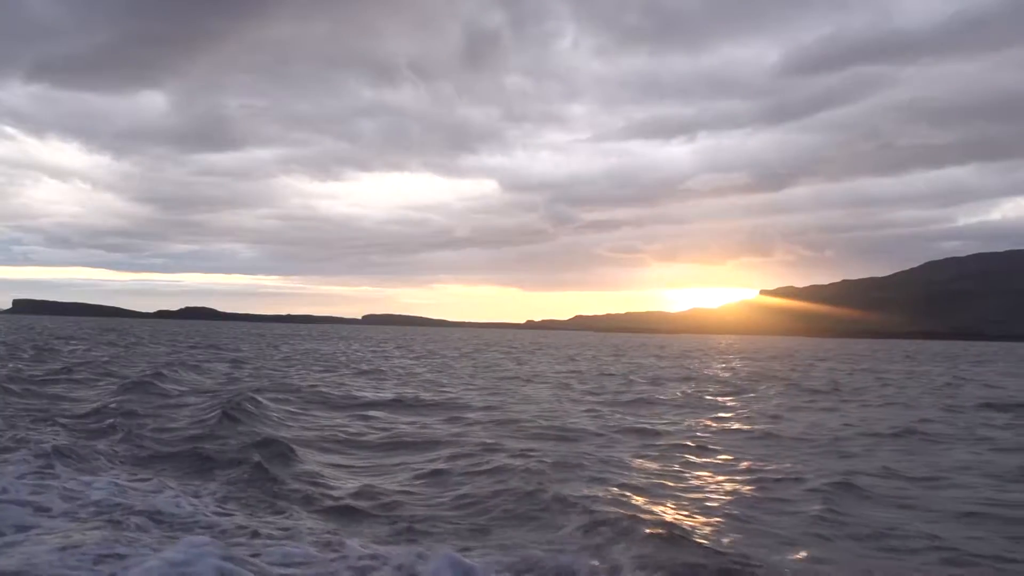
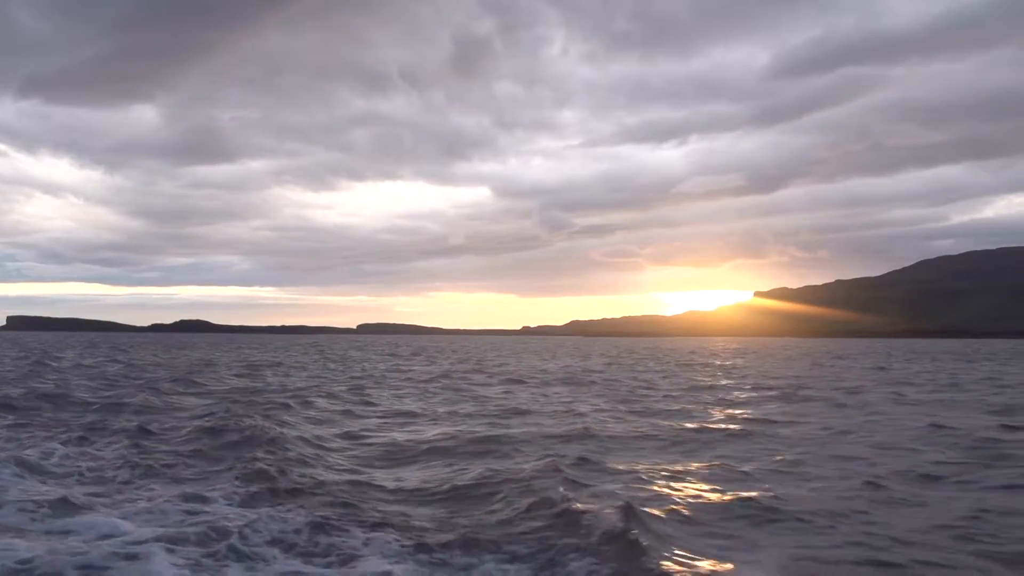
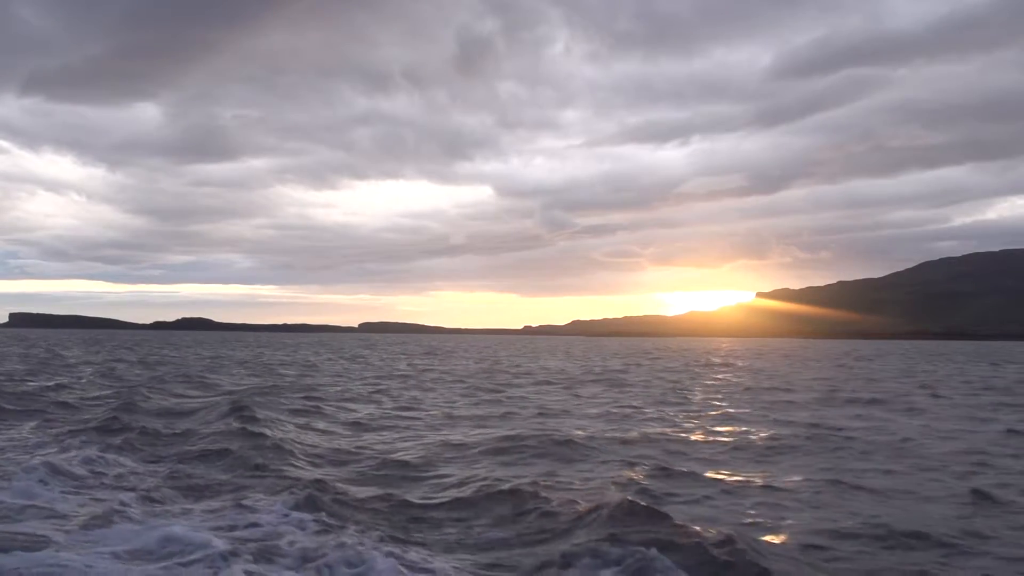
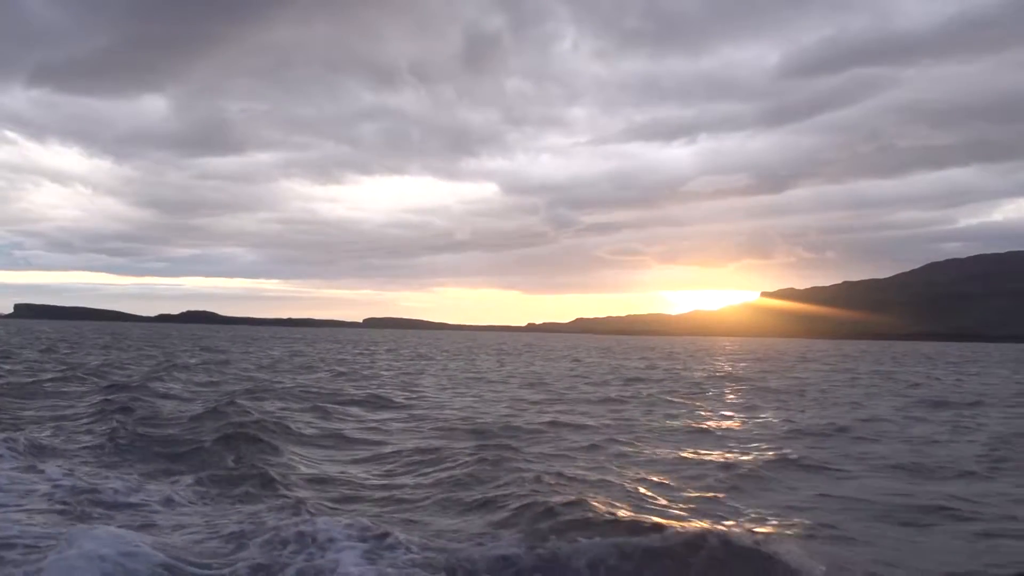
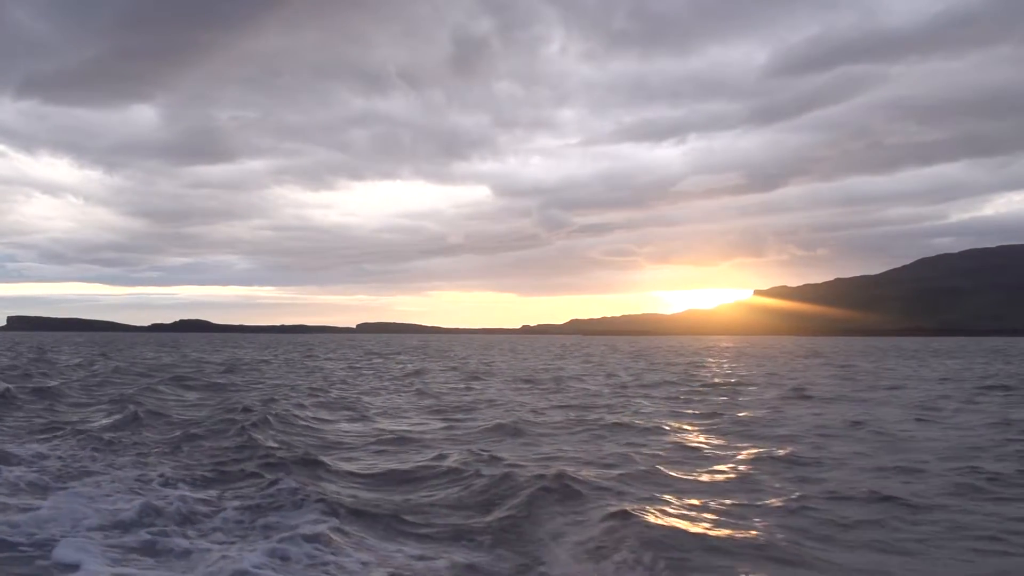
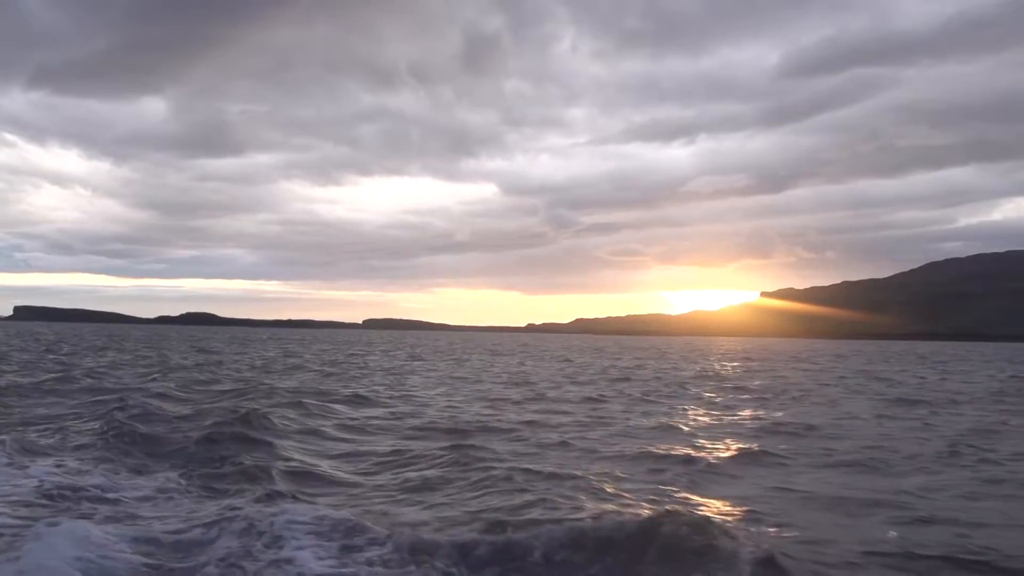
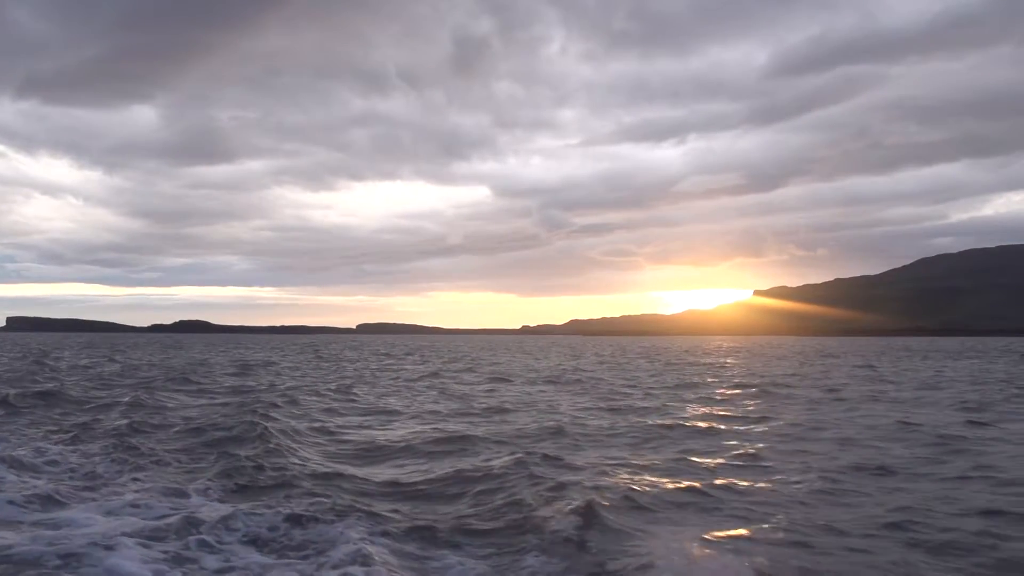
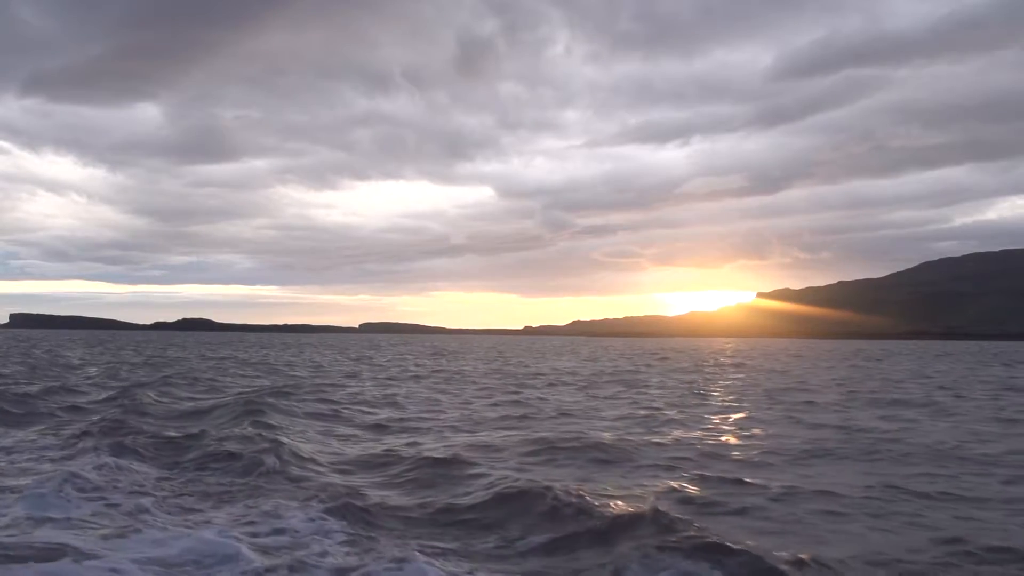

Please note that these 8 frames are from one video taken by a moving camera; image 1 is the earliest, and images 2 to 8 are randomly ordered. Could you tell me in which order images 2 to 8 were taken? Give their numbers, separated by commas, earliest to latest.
4, 6, 8, 3, 2, 7, 5
